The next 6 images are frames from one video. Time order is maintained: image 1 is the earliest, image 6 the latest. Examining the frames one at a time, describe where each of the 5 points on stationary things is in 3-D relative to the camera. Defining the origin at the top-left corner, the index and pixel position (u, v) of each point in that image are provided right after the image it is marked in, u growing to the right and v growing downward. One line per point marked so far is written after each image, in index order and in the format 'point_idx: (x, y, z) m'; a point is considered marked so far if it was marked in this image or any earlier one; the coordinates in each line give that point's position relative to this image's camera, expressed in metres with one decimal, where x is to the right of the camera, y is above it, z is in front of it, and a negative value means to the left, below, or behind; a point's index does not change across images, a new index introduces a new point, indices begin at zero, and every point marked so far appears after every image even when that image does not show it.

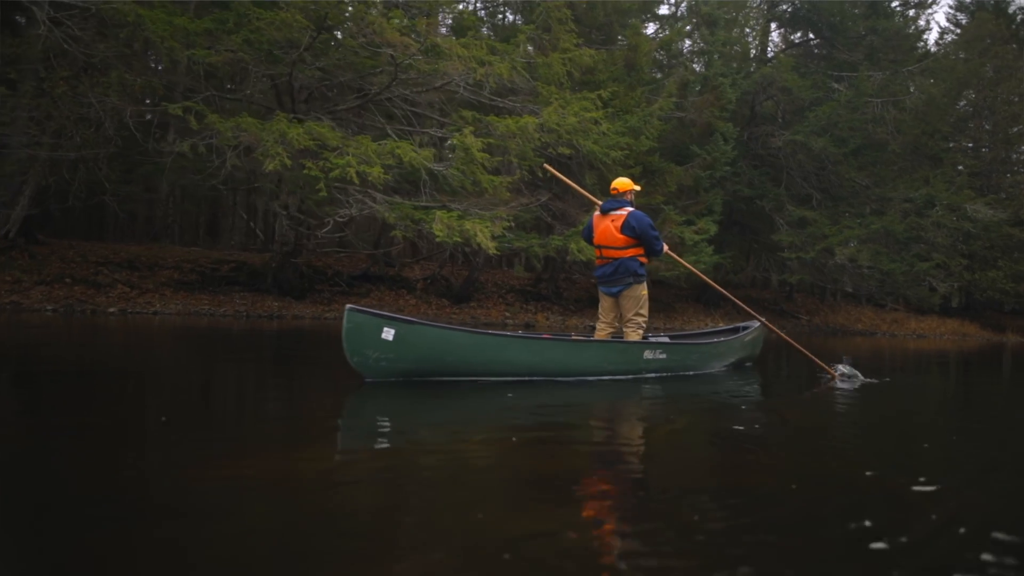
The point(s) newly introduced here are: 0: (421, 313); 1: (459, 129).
0: (-1.7, -0.5, +18.4) m
1: (-0.9, +2.3, +13.2) m
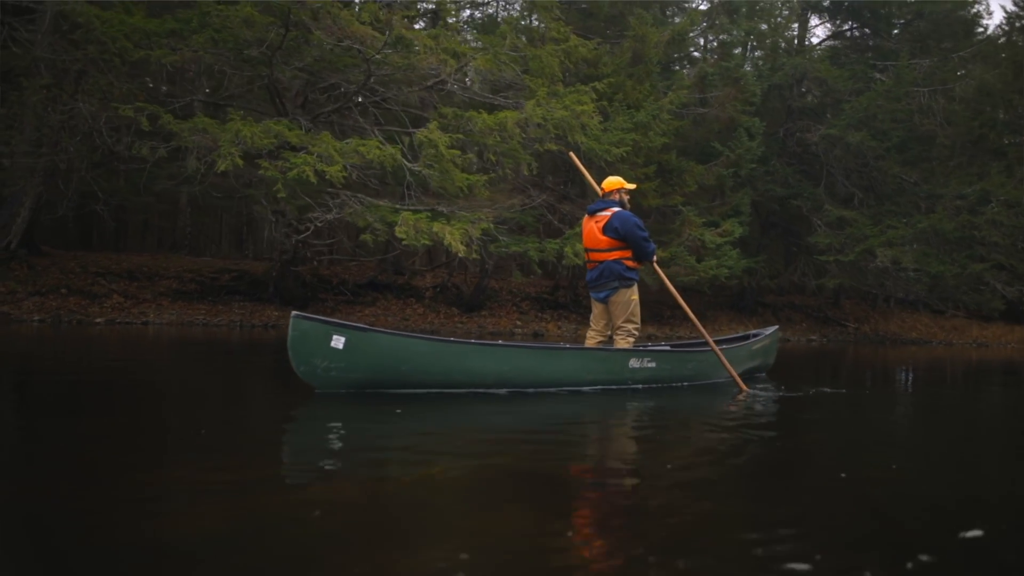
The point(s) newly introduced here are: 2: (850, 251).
0: (-1.6, -0.6, +17.7) m
1: (-1.2, +2.2, +12.5) m
2: (+7.2, +0.8, +20.0) m
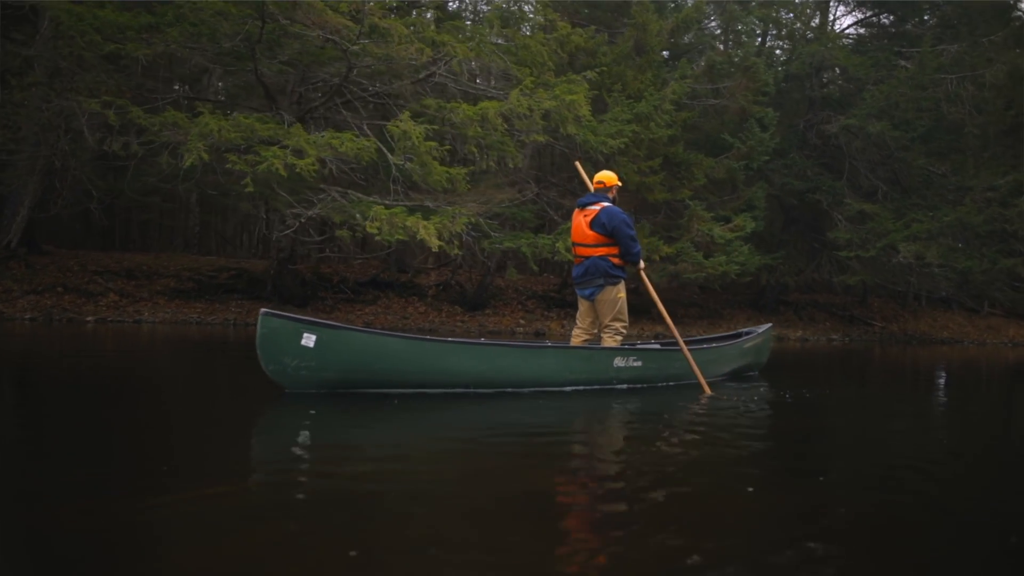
0: (-1.5, -0.6, +17.4) m
1: (-1.5, +2.3, +12.2) m
2: (+7.3, +0.9, +19.1) m
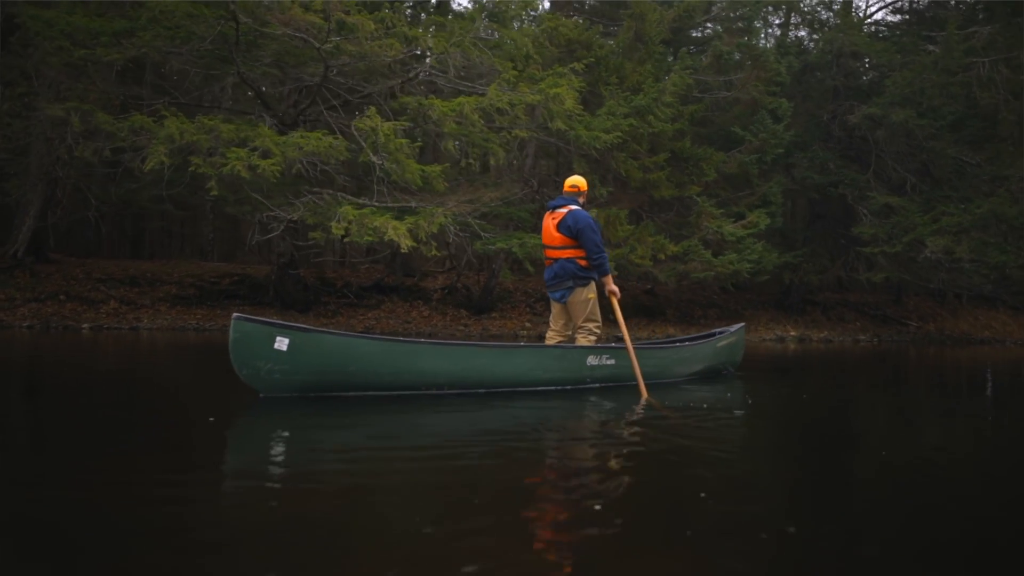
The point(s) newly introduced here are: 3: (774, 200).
0: (-1.5, -0.7, +17.1) m
1: (-1.8, +2.3, +11.9) m
2: (+7.5, +0.9, +18.2) m
3: (+4.9, +1.7, +17.6) m
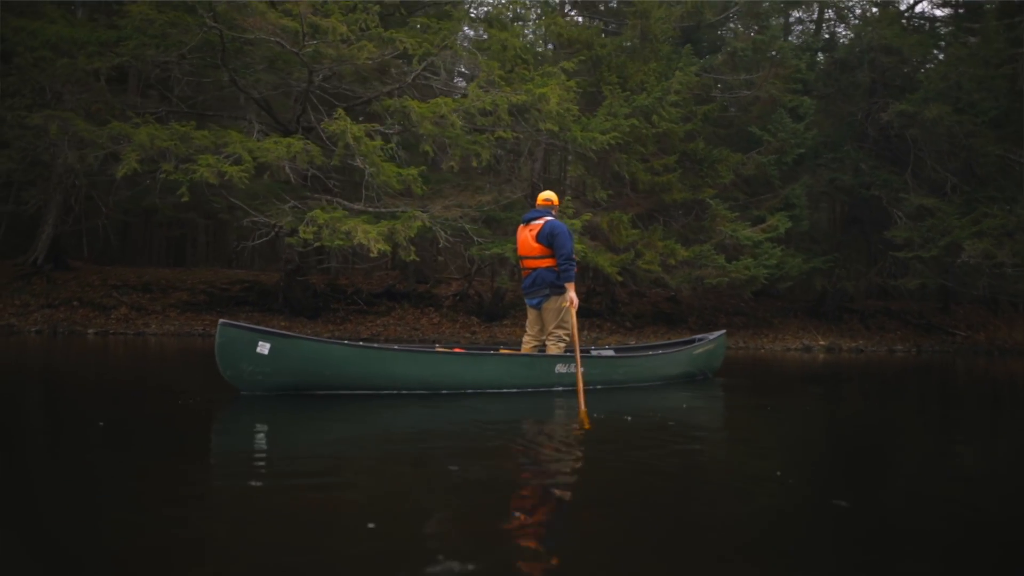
0: (-1.3, -0.8, +16.8) m
1: (-2.1, +2.2, +11.8) m
2: (+7.7, +0.8, +17.1) m
3: (+5.1, +1.5, +16.8) m
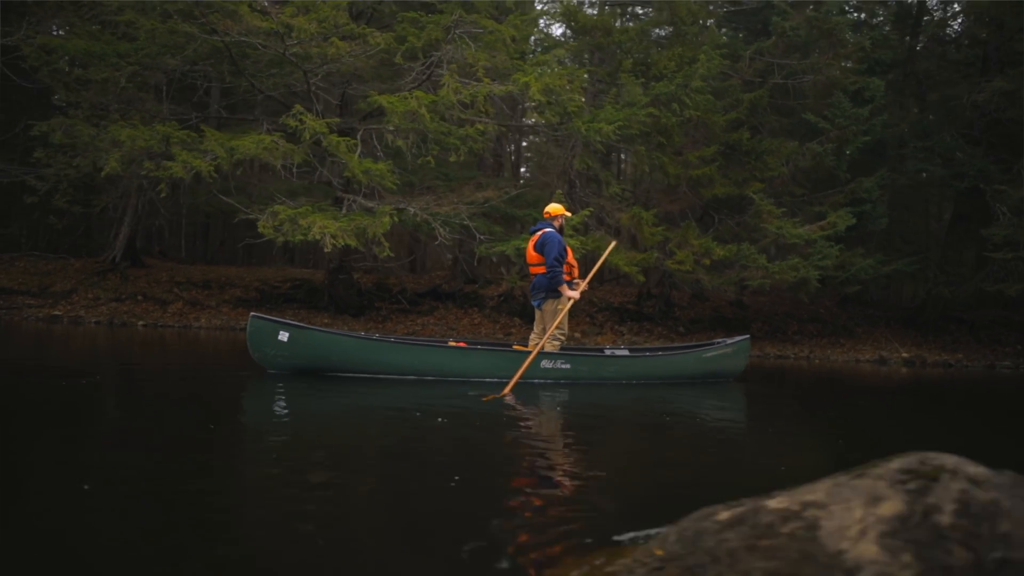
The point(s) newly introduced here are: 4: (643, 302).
0: (-0.7, -0.8, +16.5) m
1: (-2.5, +2.2, +11.7) m
2: (+8.2, +0.7, +14.8) m
3: (+5.6, +1.5, +15.0) m
4: (+2.4, -0.2, +17.2) m
